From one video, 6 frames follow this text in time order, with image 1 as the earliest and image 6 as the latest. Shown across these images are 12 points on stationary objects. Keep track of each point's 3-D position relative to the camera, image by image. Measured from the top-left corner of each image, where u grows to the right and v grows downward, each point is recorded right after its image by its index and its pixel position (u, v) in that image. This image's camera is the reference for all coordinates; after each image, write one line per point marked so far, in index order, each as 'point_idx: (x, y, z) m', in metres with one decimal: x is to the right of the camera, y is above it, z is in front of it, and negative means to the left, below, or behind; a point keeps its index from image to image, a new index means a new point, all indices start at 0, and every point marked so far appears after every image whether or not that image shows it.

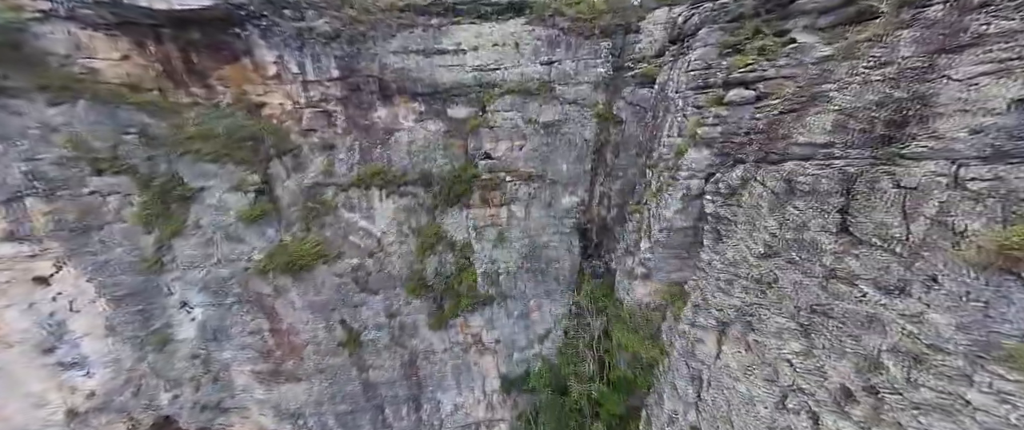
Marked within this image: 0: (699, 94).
0: (+3.6, +2.3, +6.5) m
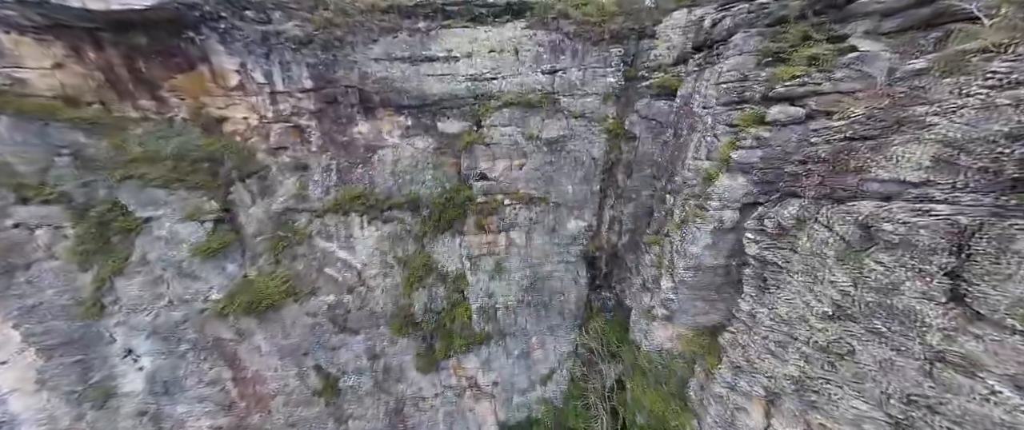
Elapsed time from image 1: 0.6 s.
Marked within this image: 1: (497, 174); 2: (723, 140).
0: (+3.6, +1.7, +5.5) m
1: (-0.3, +1.0, +8.0) m
2: (+3.4, +1.2, +5.6) m
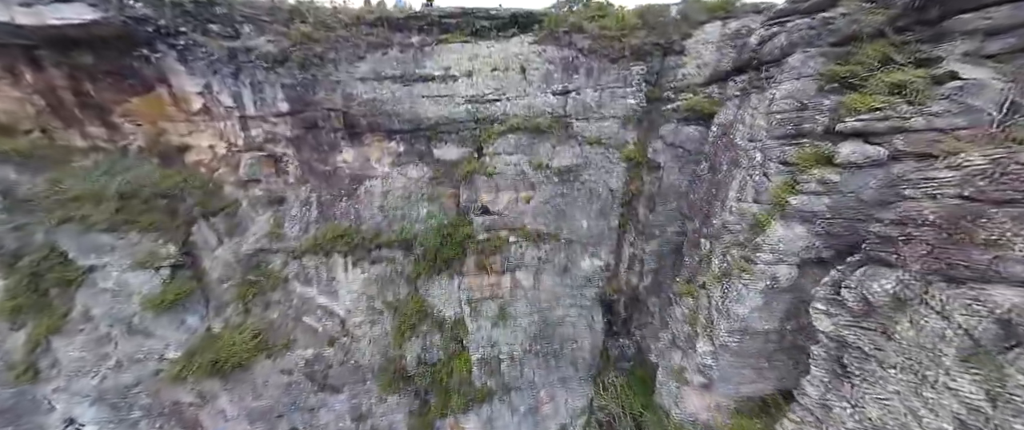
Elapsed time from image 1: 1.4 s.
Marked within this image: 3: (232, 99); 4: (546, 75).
0: (+3.7, +1.0, +4.6) m
1: (-0.2, +0.2, +7.0) m
2: (+3.6, +0.5, +4.6) m
3: (-5.2, +2.2, +6.3) m
4: (+0.7, +2.8, +6.7) m
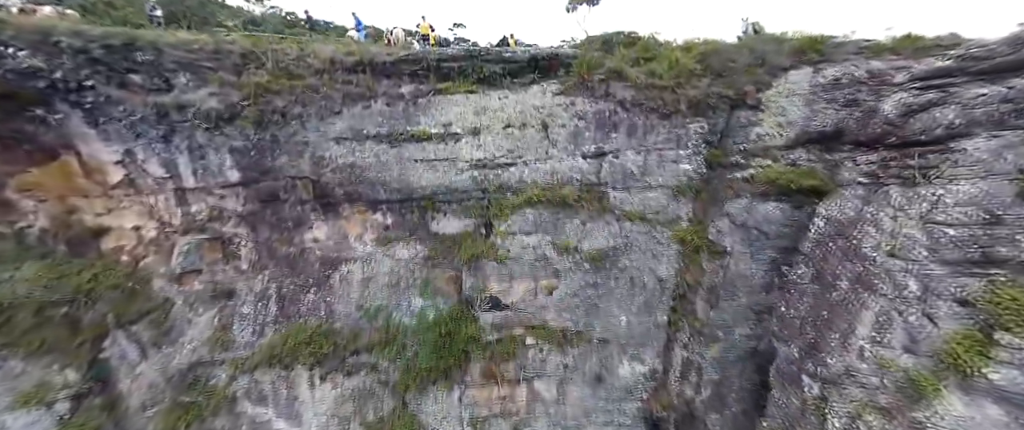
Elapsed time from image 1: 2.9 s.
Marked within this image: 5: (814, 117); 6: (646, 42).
0: (+3.9, -0.5, +3.0) m
1: (+0.1, -1.4, +5.4) m
2: (+3.8, -1.0, +3.0) m
3: (-4.9, +0.7, +4.8) m
4: (+1.0, +1.3, +5.2) m
5: (+4.1, +1.3, +4.6) m
6: (+2.1, +2.7, +5.4) m
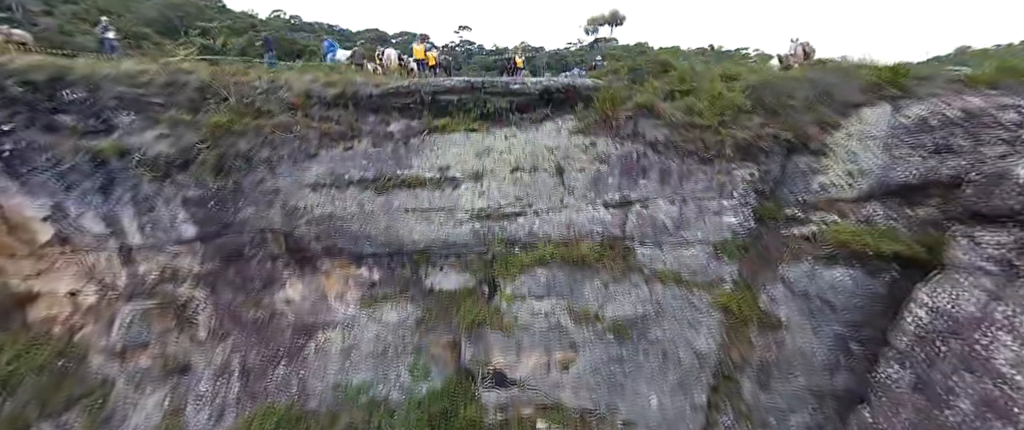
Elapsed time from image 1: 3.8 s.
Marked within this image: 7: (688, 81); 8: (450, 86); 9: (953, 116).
0: (+4.0, -1.3, +2.1) m
1: (+0.2, -2.1, +4.5) m
2: (+3.9, -1.8, +2.1) m
3: (-4.8, -0.1, +4.0) m
4: (+1.1, +0.5, +4.3) m
5: (+4.2, +0.5, +3.7) m
6: (+2.2, +1.9, +4.6) m
7: (+2.2, +1.7, +4.3) m
8: (-0.9, +1.7, +4.4) m
9: (+4.5, +1.0, +3.4) m
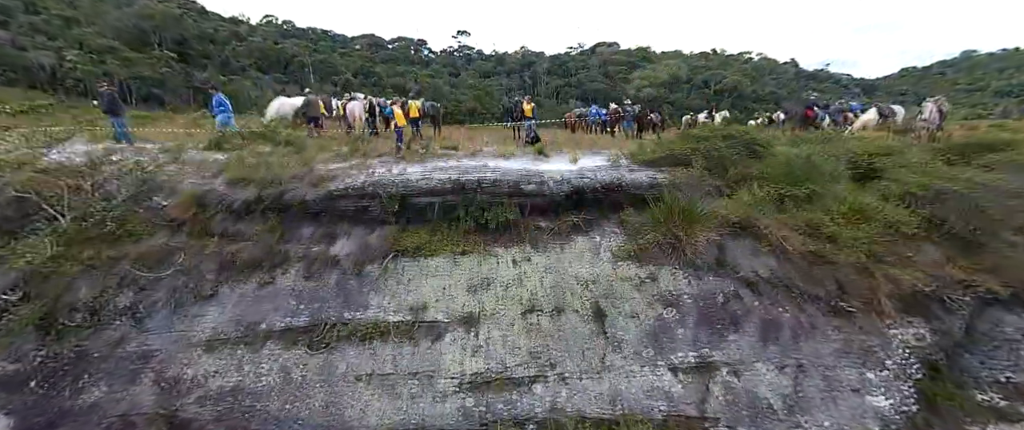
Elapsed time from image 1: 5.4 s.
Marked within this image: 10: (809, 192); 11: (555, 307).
0: (+4.1, -2.7, +0.4) m
1: (+0.3, -3.5, +2.9) m
2: (+4.0, -3.2, +0.4) m
3: (-4.7, -1.5, +2.4) m
4: (+1.2, -0.9, +2.7) m
5: (+4.3, -0.9, +2.1) m
6: (+2.3, +0.5, +3.0) m
7: (+2.3, +0.3, +2.7) m
8: (-0.8, +0.3, +2.8) m
9: (+4.6, -0.4, +1.8) m
10: (+2.4, +0.3, +2.7) m
11: (+0.4, -0.8, +2.7) m
